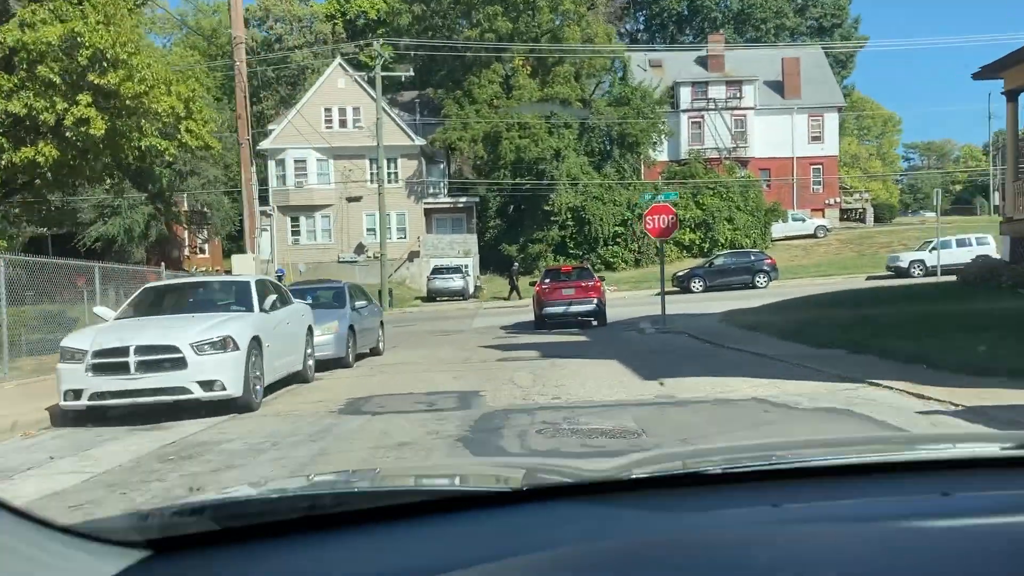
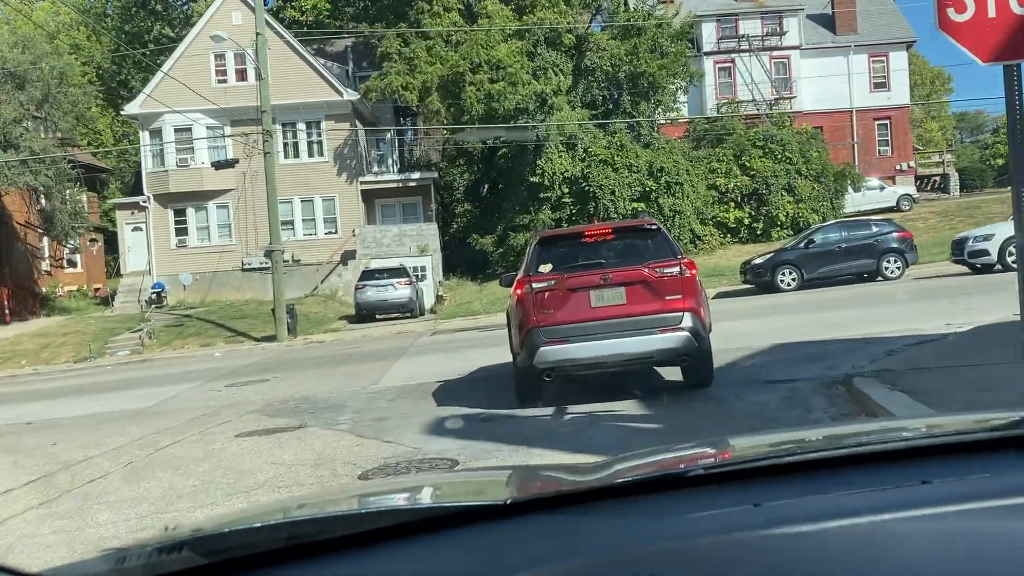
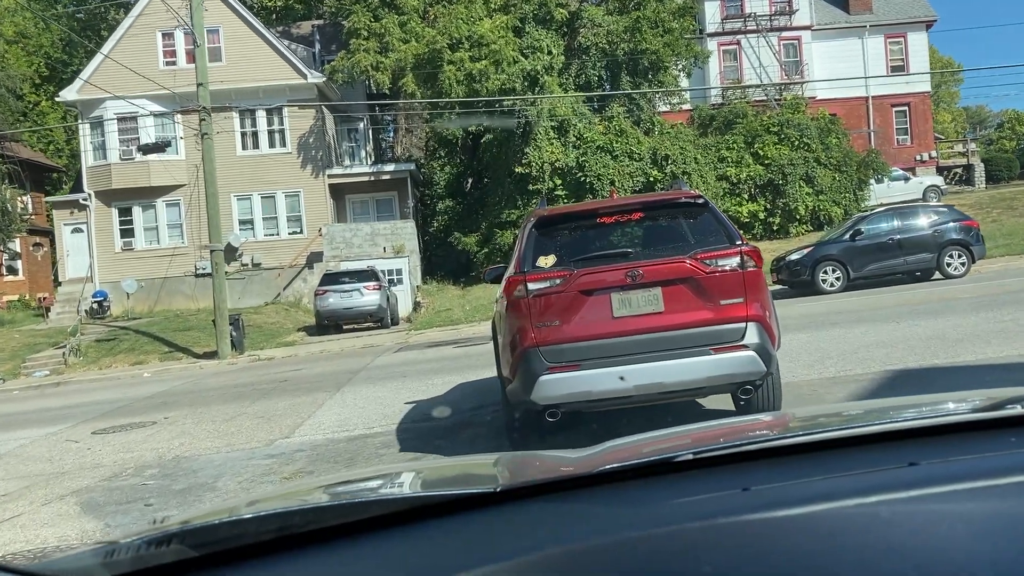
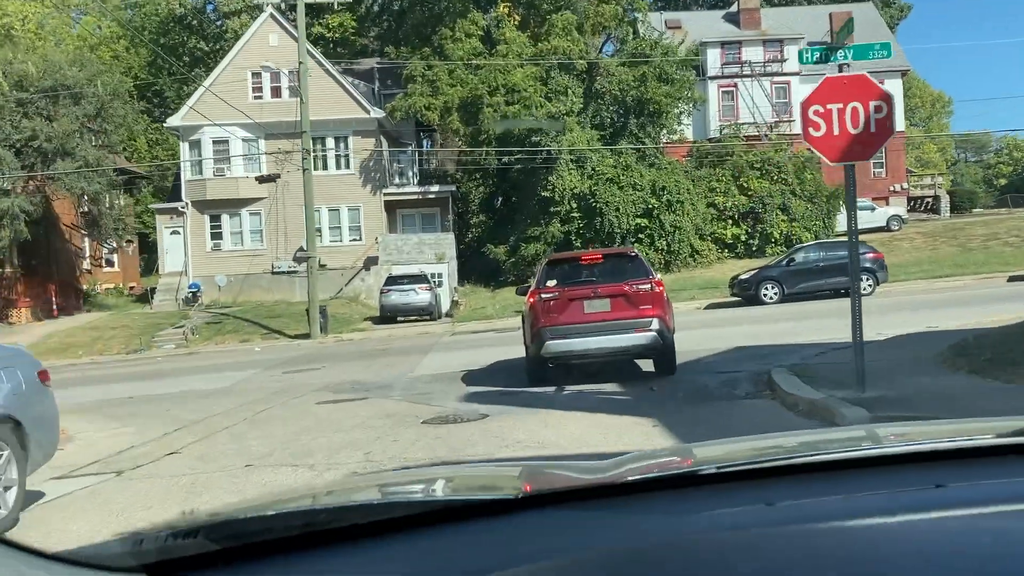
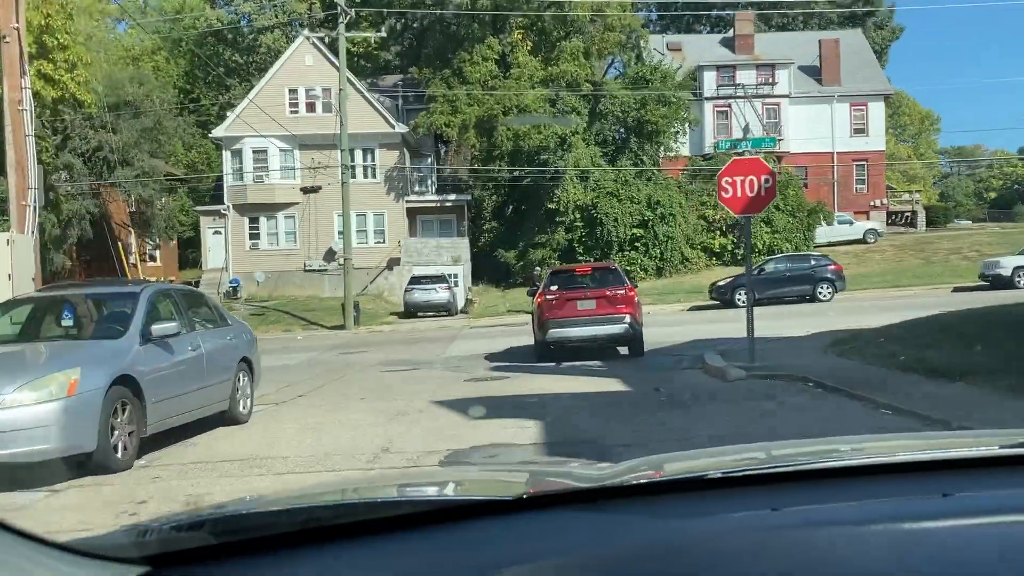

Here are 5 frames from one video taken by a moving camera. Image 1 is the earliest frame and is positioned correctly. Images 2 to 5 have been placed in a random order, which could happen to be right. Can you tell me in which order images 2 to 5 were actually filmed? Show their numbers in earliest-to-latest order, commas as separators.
5, 4, 2, 3
